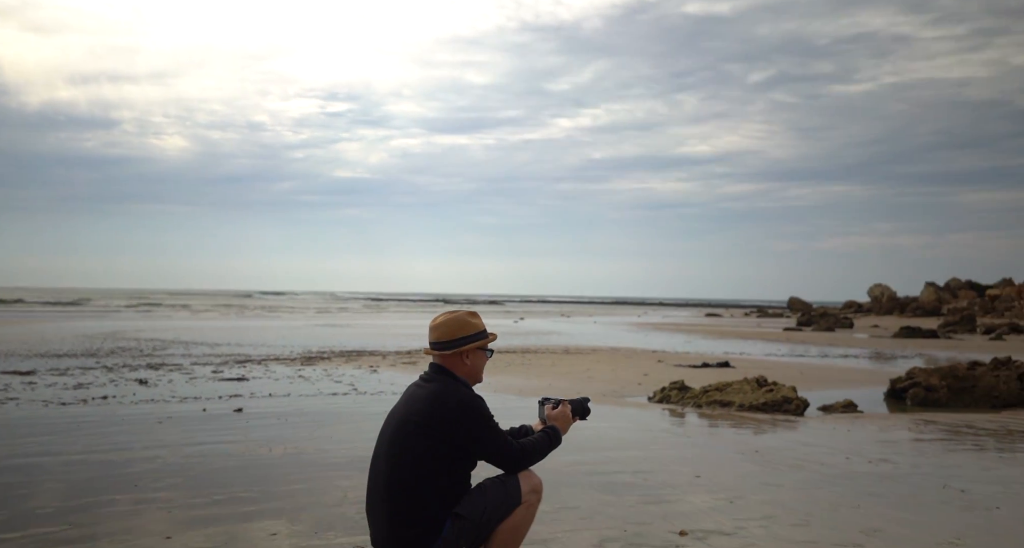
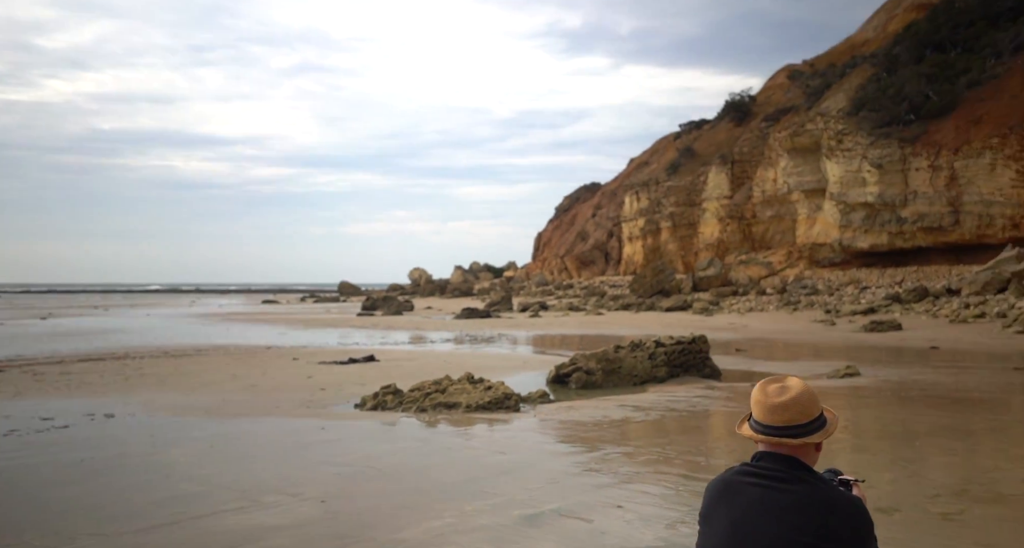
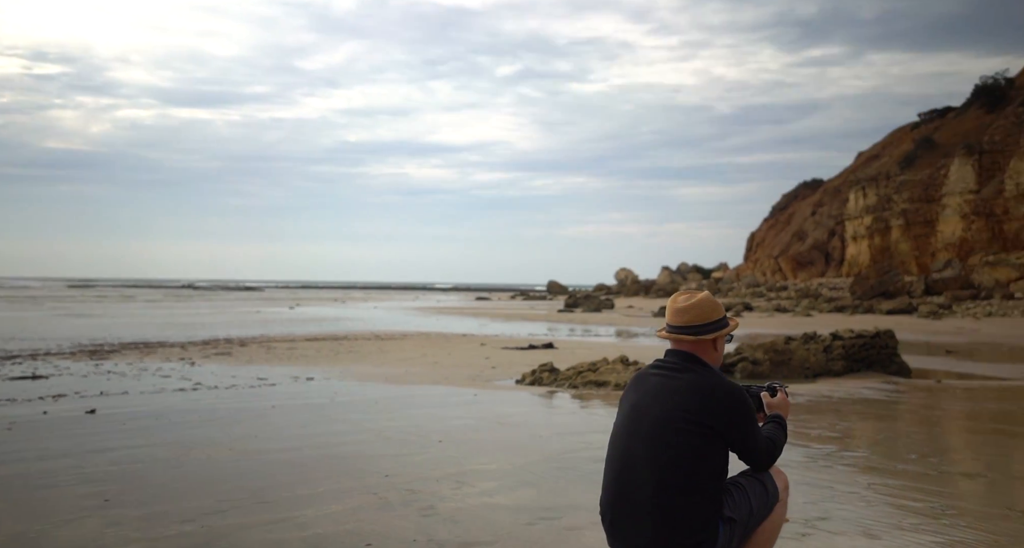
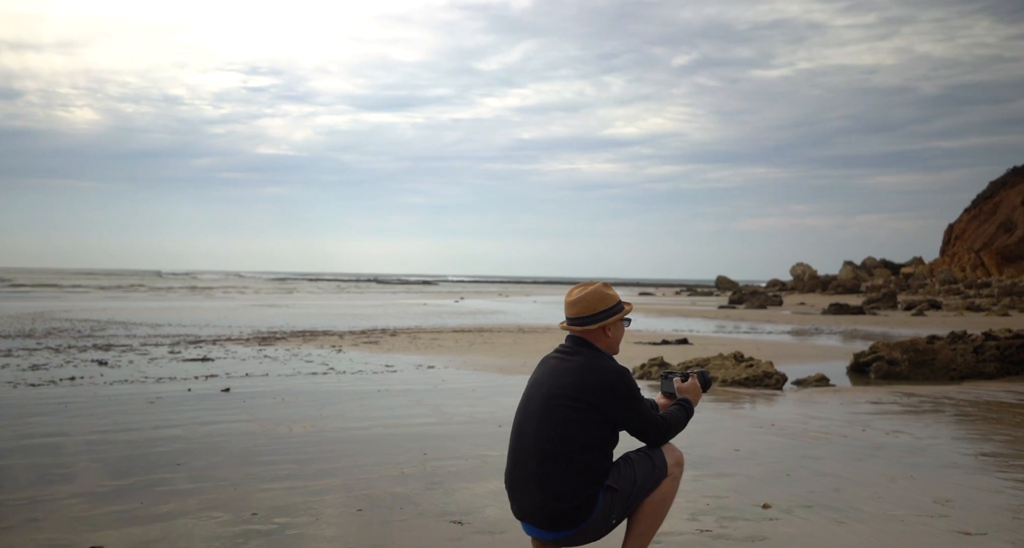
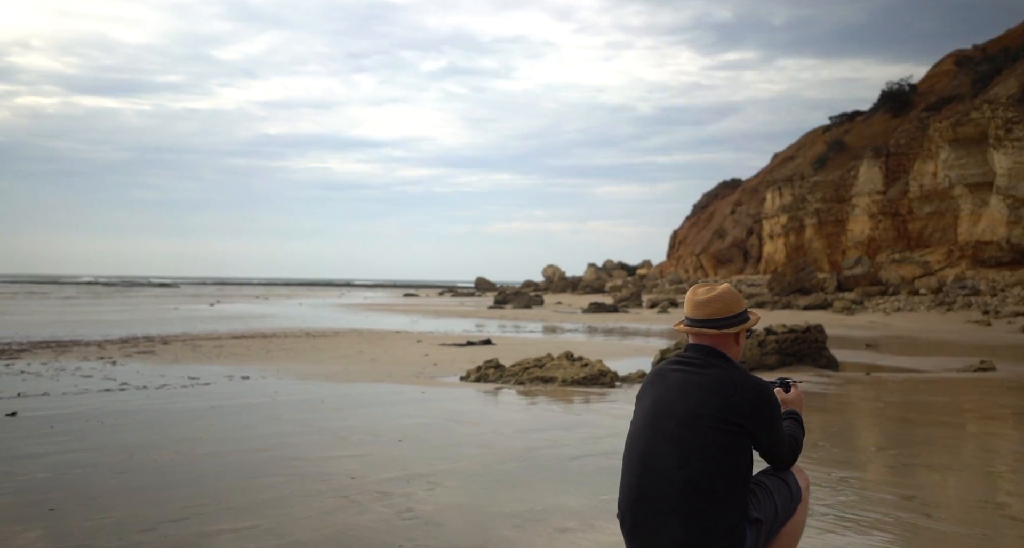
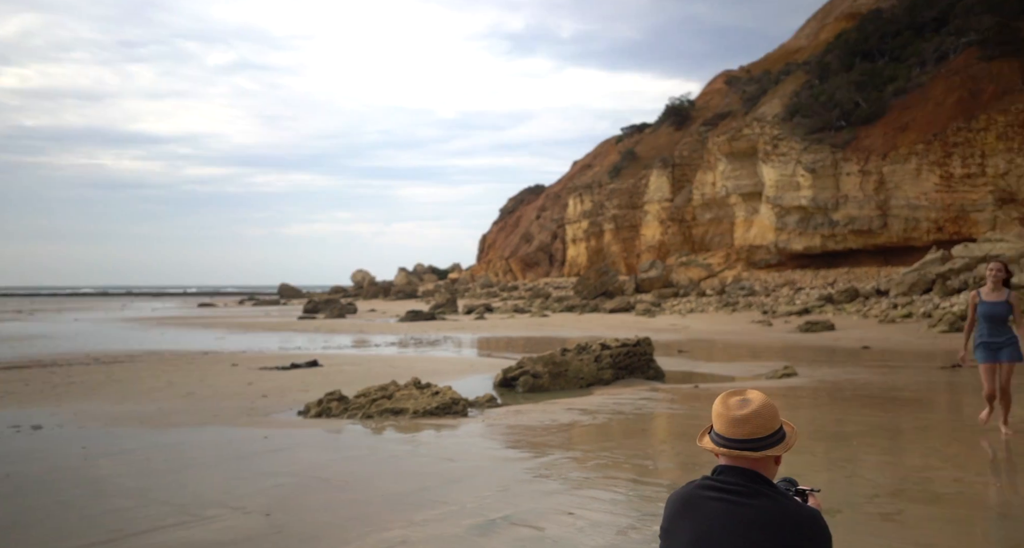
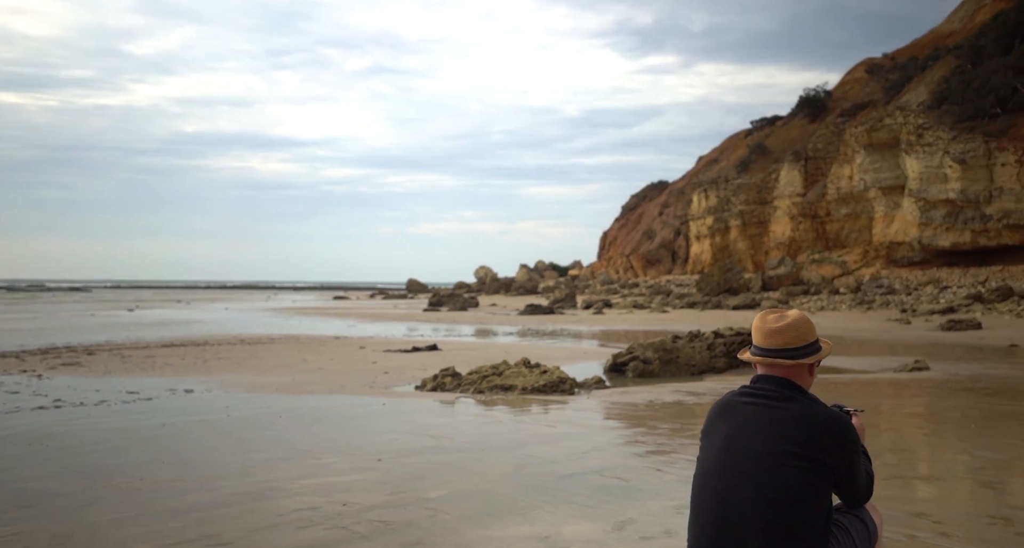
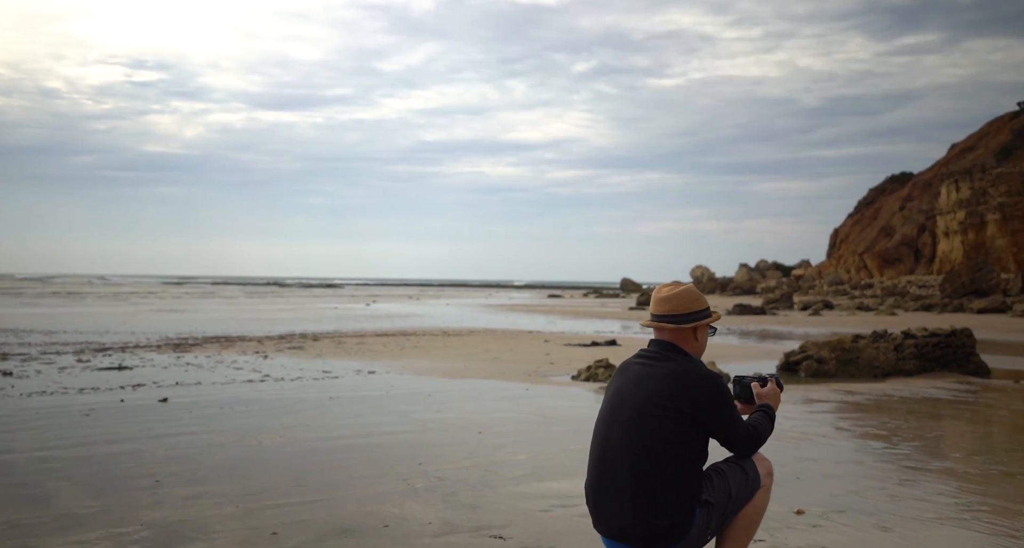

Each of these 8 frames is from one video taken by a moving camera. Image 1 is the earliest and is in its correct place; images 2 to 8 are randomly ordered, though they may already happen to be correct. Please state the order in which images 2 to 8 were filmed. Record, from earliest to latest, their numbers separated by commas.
4, 8, 3, 5, 7, 2, 6
